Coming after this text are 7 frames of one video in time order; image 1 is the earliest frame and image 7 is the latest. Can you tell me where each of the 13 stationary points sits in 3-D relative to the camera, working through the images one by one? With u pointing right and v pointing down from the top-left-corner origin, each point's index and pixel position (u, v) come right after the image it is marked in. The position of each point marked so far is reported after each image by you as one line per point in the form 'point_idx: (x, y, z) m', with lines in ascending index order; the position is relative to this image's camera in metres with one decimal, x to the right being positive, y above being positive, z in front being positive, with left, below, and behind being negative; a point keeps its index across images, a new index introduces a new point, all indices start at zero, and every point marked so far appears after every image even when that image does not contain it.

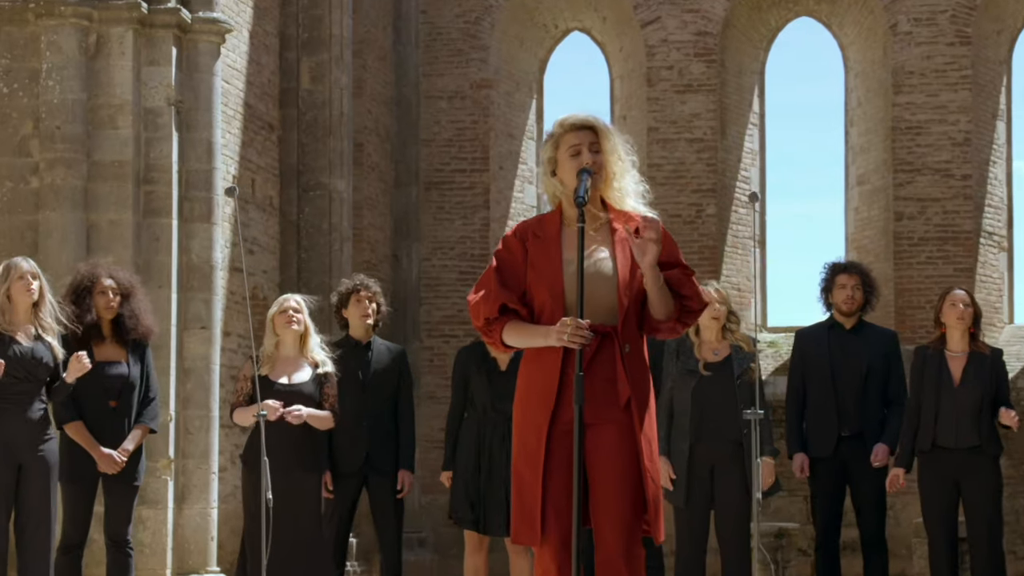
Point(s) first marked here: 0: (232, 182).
0: (-1.9, +0.7, +15.5) m
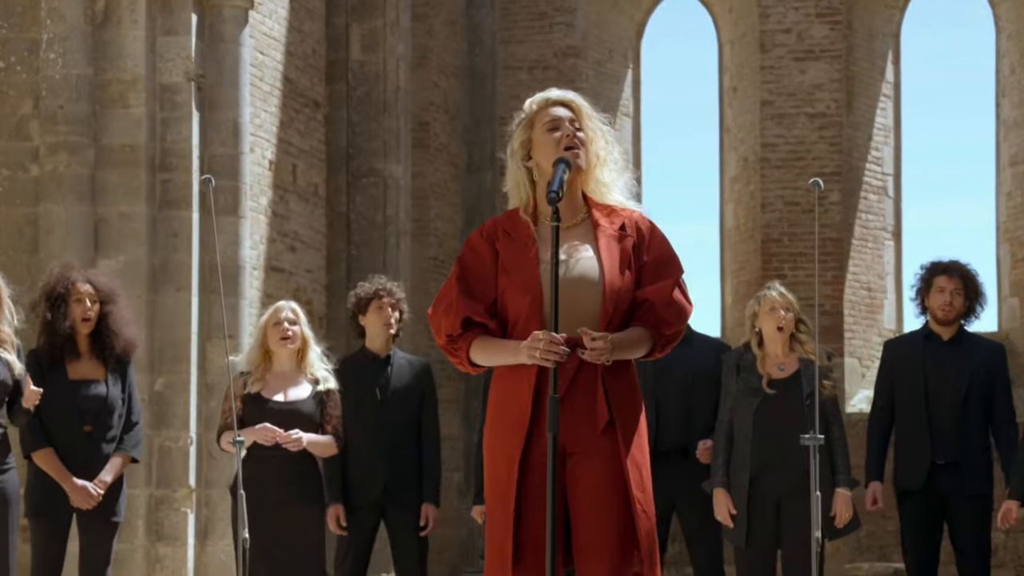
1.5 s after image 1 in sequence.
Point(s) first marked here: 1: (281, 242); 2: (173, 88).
0: (-1.4, +0.7, +13.5) m
1: (-1.4, +0.3, +13.7) m
2: (-1.8, +1.1, +12.8) m
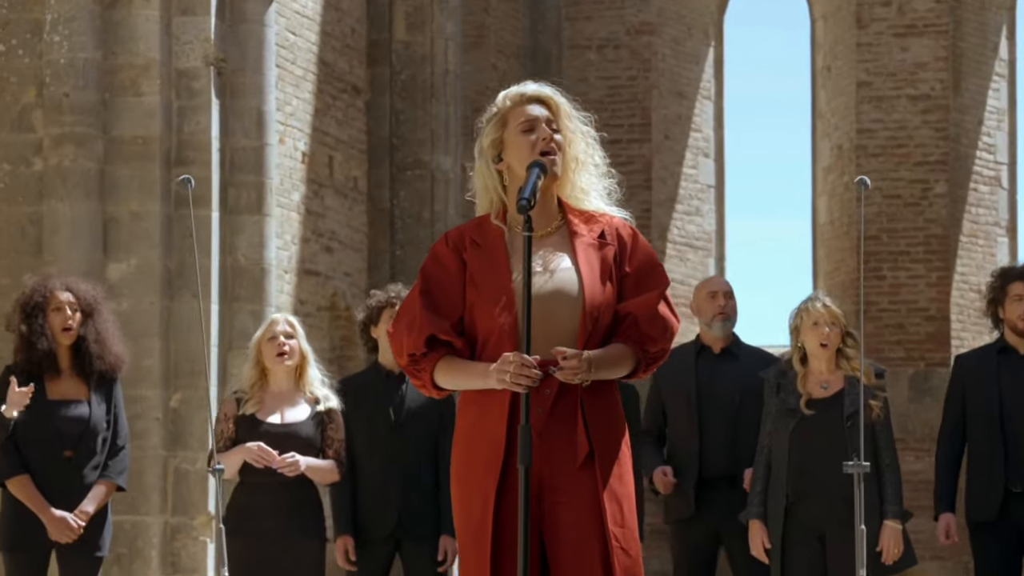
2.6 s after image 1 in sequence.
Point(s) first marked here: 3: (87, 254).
0: (-1.1, +0.7, +12.2) m
1: (-1.0, +0.2, +12.4) m
2: (-1.6, +1.0, +11.6) m
3: (-2.0, +0.2, +11.3) m
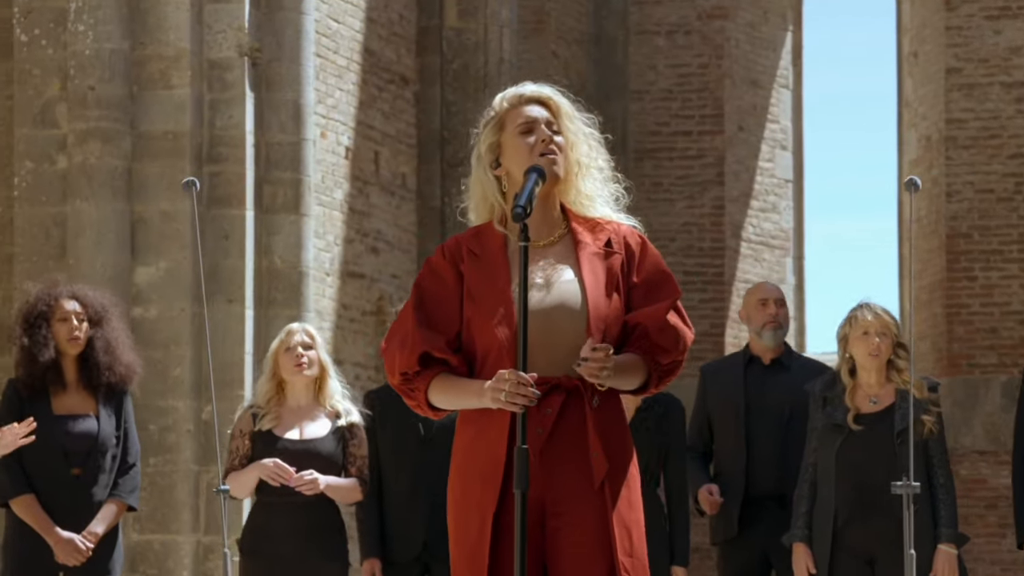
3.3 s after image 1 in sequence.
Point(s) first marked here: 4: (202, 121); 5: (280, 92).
0: (-0.8, +0.6, +11.5) m
1: (-0.7, +0.2, +11.7) m
2: (-1.3, +1.0, +10.9) m
3: (-1.8, +0.1, +10.7) m
4: (-1.4, +0.8, +10.9) m
5: (-1.1, +0.9, +11.1) m
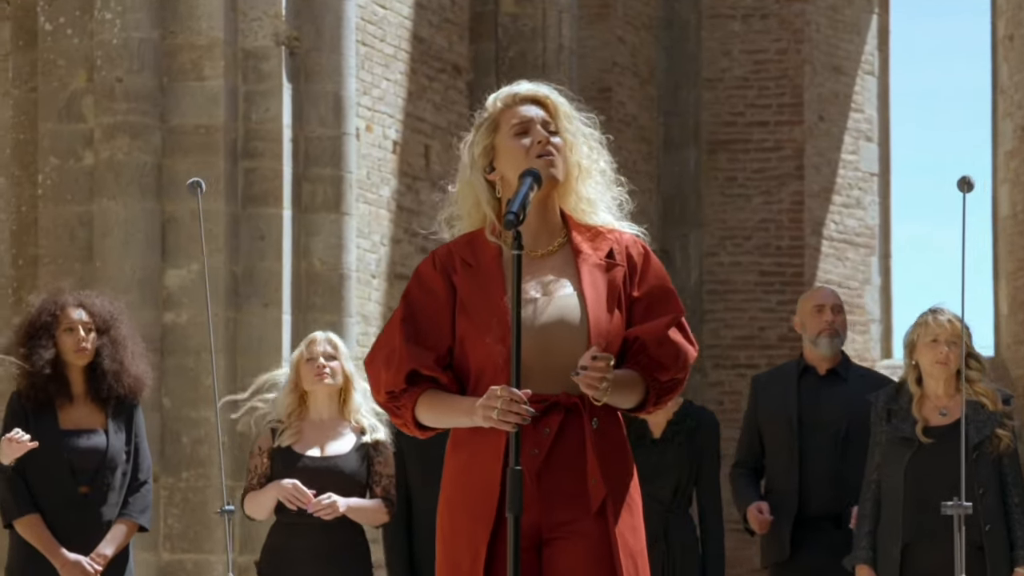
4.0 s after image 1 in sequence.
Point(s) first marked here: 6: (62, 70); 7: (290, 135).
0: (-0.5, +0.6, +10.8) m
1: (-0.5, +0.2, +11.0) m
2: (-1.1, +1.0, +10.3) m
3: (-1.6, +0.1, +10.1) m
4: (-1.2, +0.7, +10.2) m
5: (-0.8, +0.9, +10.5) m
6: (-1.9, +0.9, +10.2) m
7: (-1.0, +0.7, +10.3) m
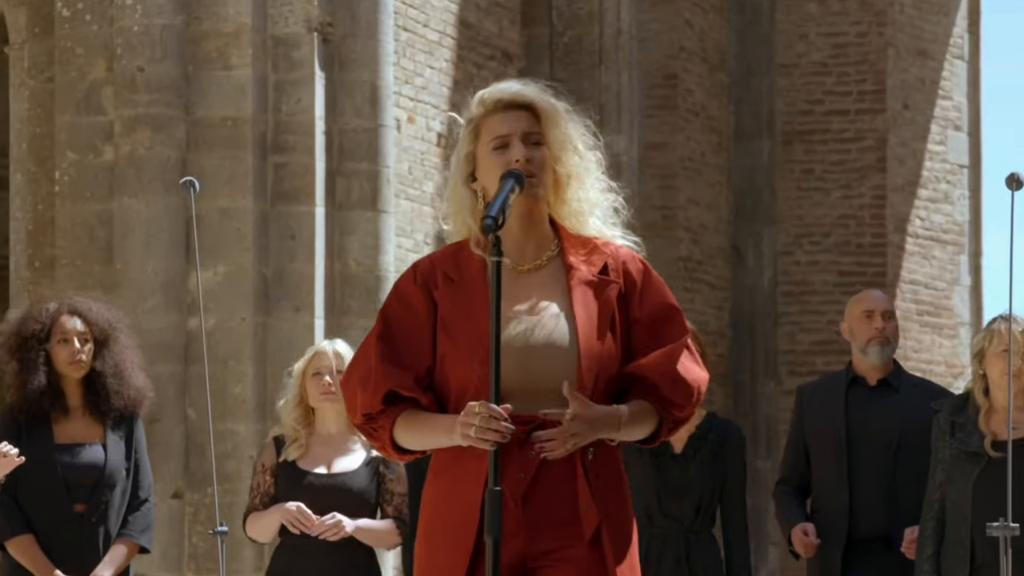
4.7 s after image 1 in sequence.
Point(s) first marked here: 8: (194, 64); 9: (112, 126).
0: (-0.3, +0.6, +10.2) m
1: (-0.2, +0.2, +10.3) m
2: (-0.9, +1.0, +9.6) m
3: (-1.4, +0.1, +9.5) m
4: (-1.0, +0.7, +9.6) m
5: (-0.6, +0.9, +9.8) m
6: (-1.7, +0.9, +9.7) m
7: (-0.8, +0.7, +9.7) m
8: (-1.3, +0.9, +9.5) m
9: (-1.6, +0.7, +9.6) m
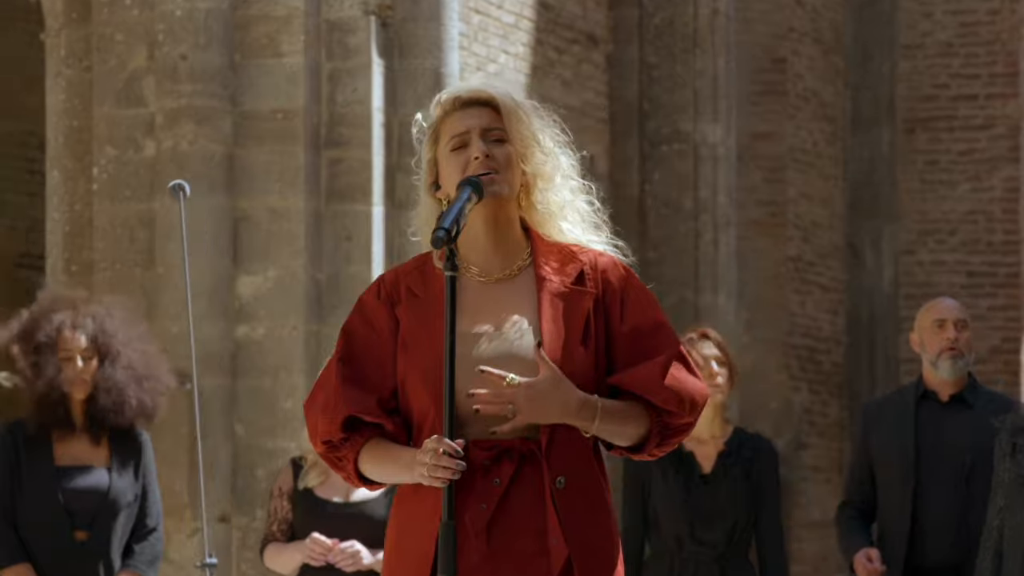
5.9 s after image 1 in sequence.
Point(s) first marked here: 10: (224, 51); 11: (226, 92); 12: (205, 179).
0: (0.0, +0.6, +9.4) m
1: (+0.1, +0.2, +9.5) m
2: (-0.6, +1.0, +8.9) m
3: (-1.1, +0.1, +8.8) m
4: (-0.7, +0.7, +8.9) m
5: (-0.3, +0.9, +9.0) m
6: (-1.5, +0.9, +9.0) m
7: (-0.5, +0.6, +8.9) m
8: (-1.0, +0.9, +8.8) m
9: (-1.3, +0.6, +8.9) m
10: (-1.1, +0.9, +8.9) m
11: (-1.1, +0.7, +8.9) m
12: (-1.1, +0.4, +8.8) m
